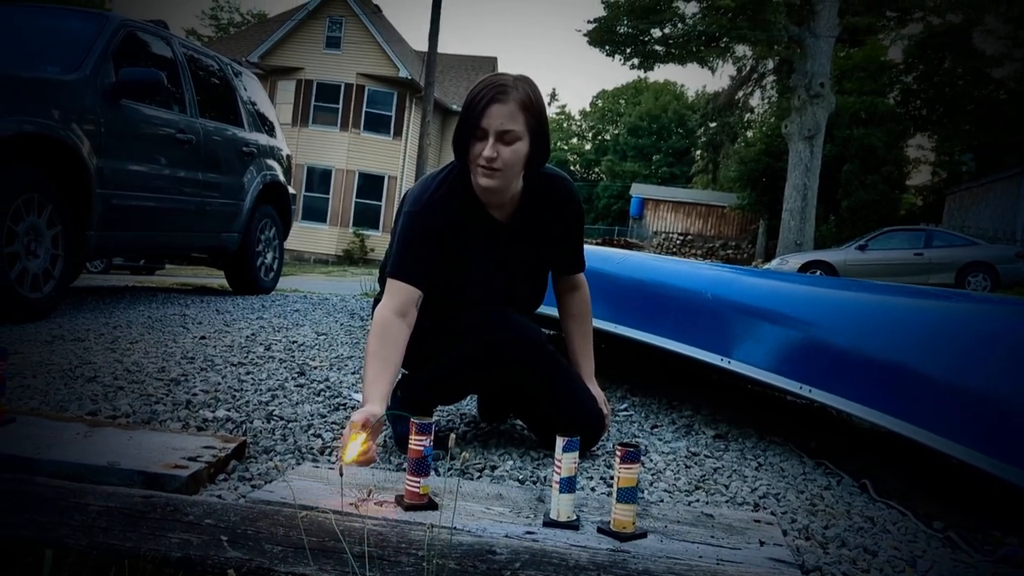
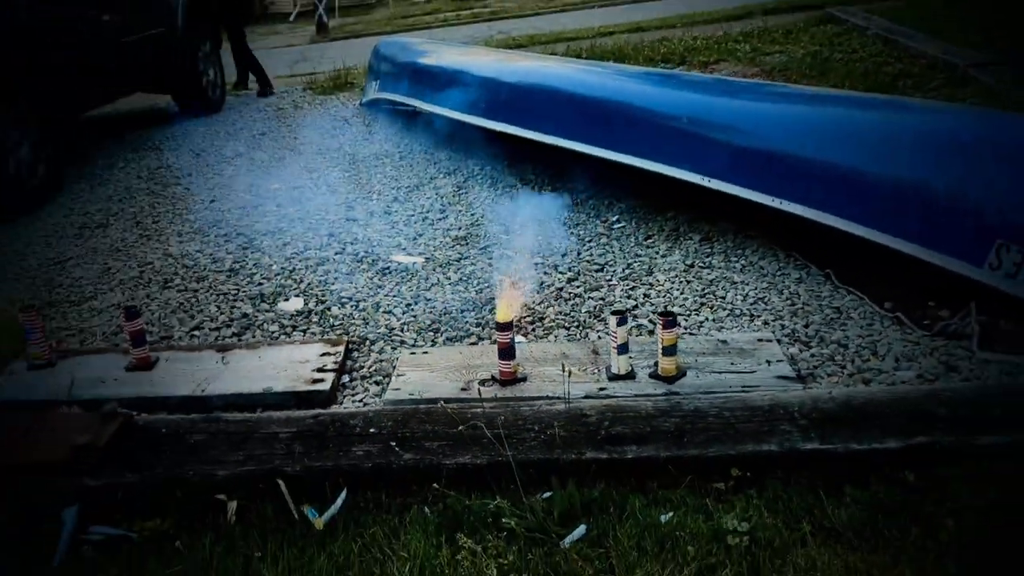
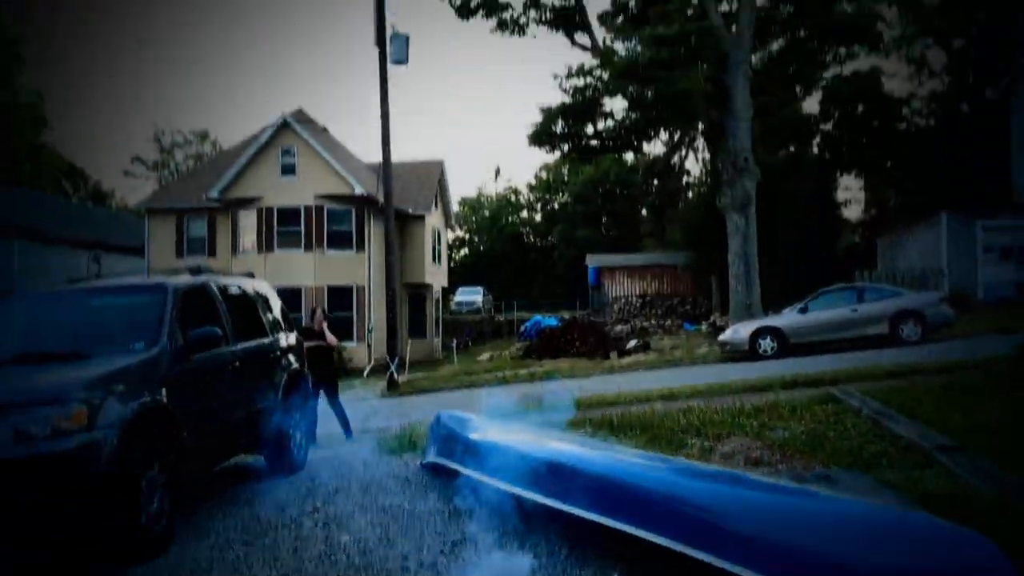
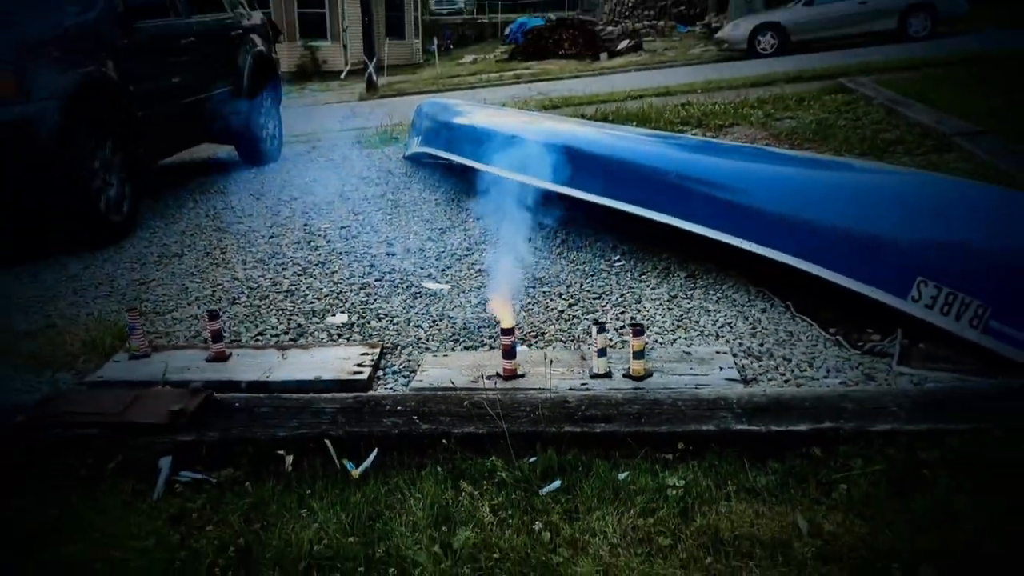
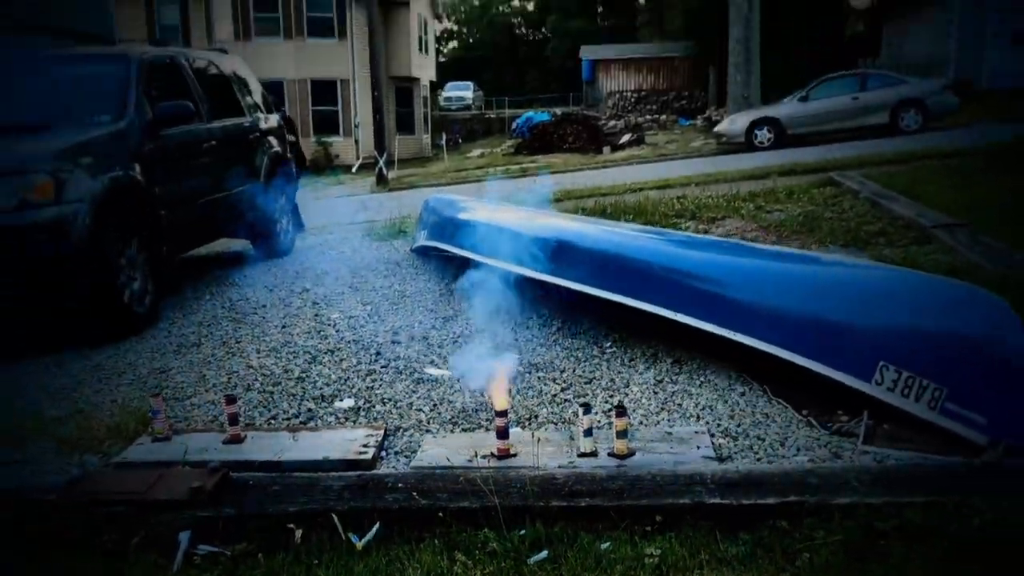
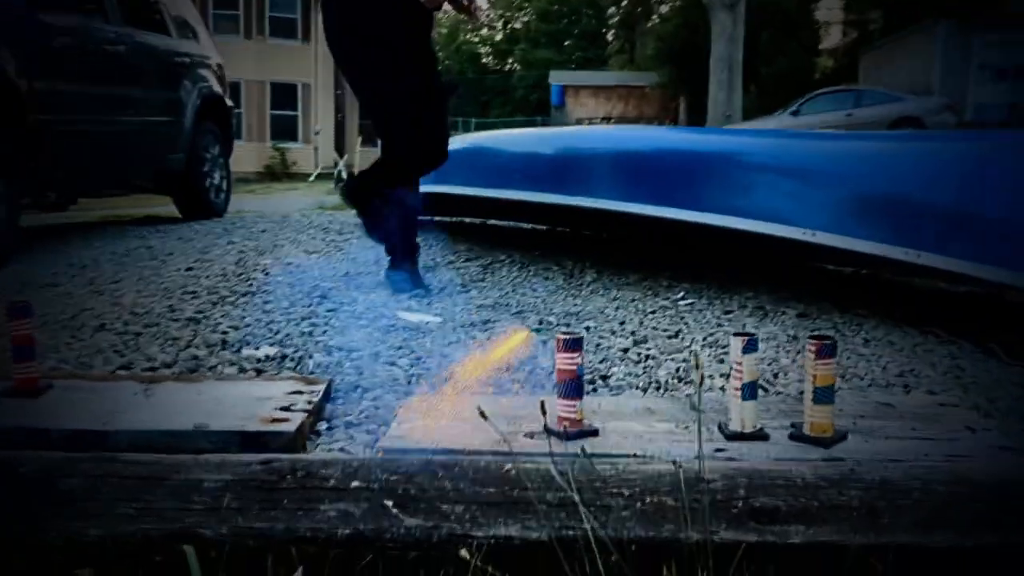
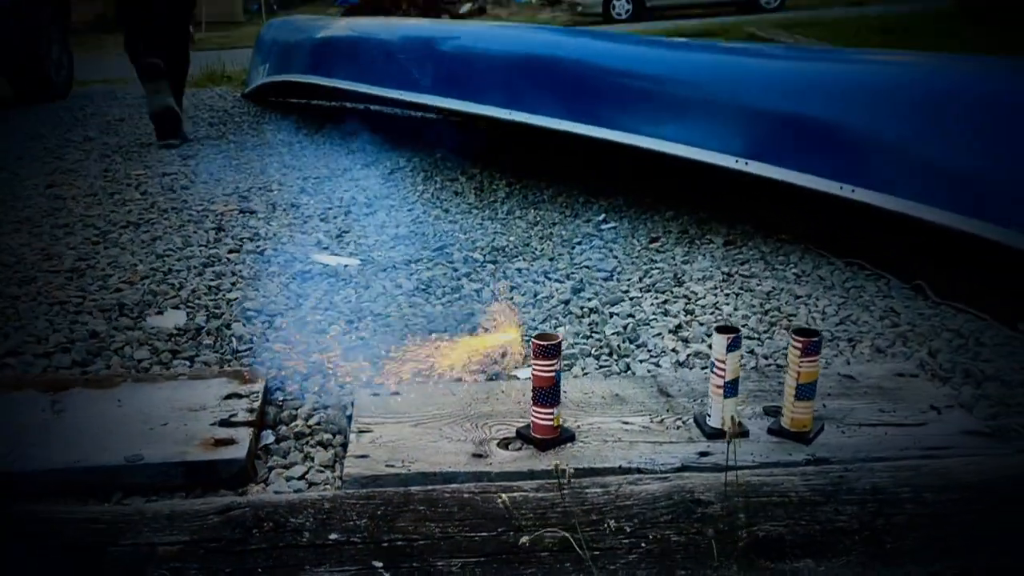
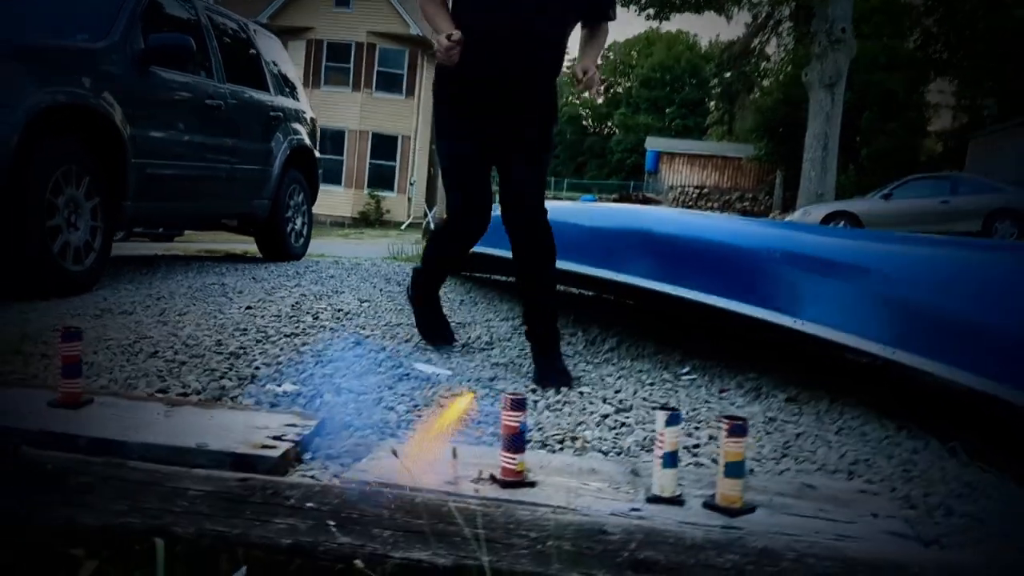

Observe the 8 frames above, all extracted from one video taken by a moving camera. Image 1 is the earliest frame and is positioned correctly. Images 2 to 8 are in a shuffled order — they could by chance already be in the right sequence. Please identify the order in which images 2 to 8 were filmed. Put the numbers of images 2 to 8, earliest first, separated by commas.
8, 6, 7, 2, 4, 5, 3
